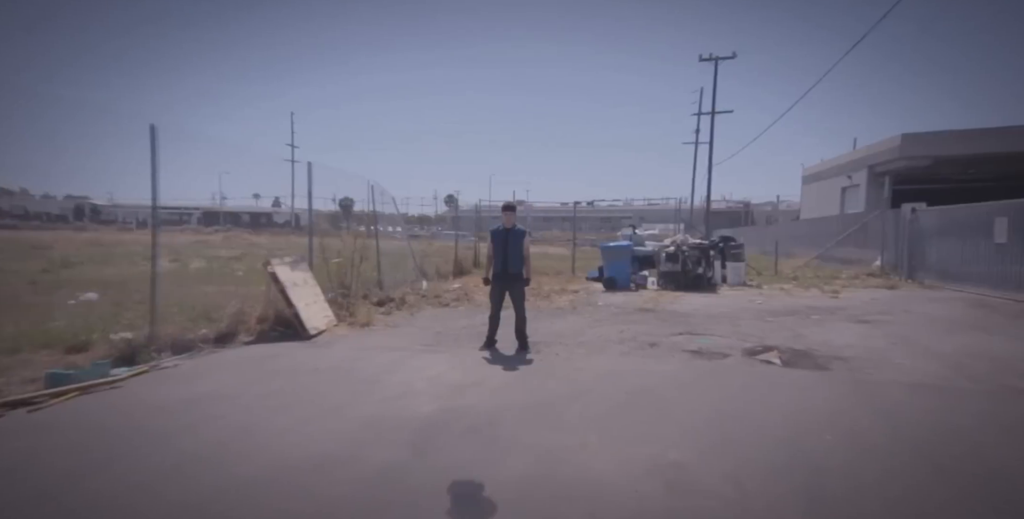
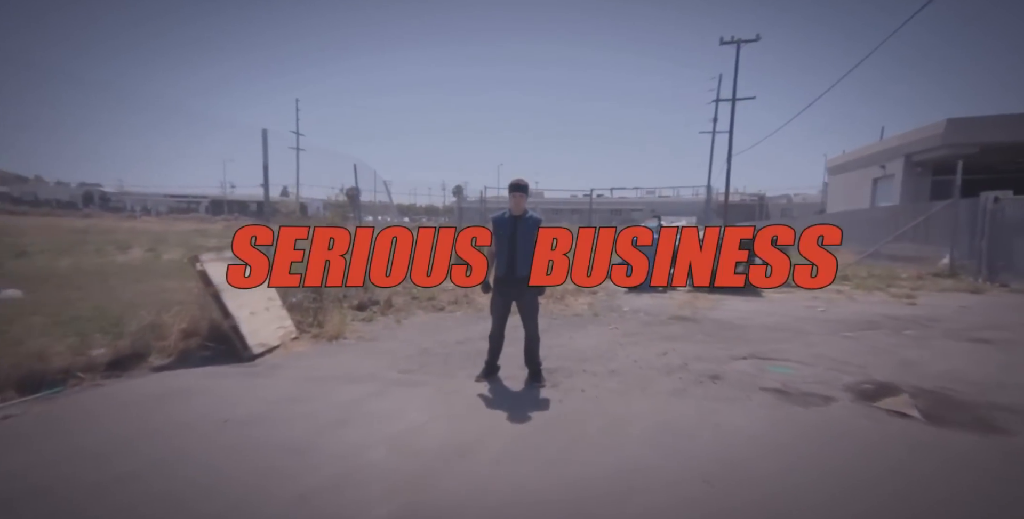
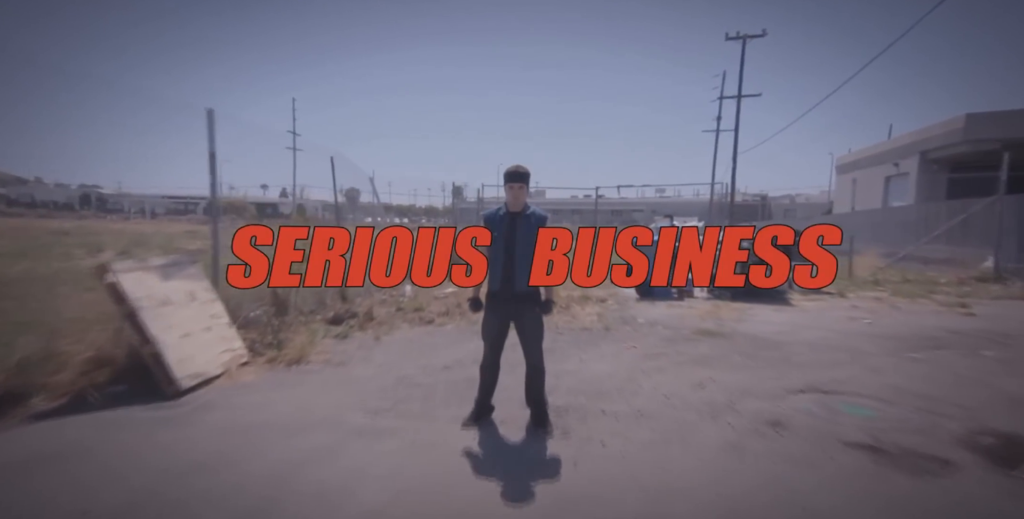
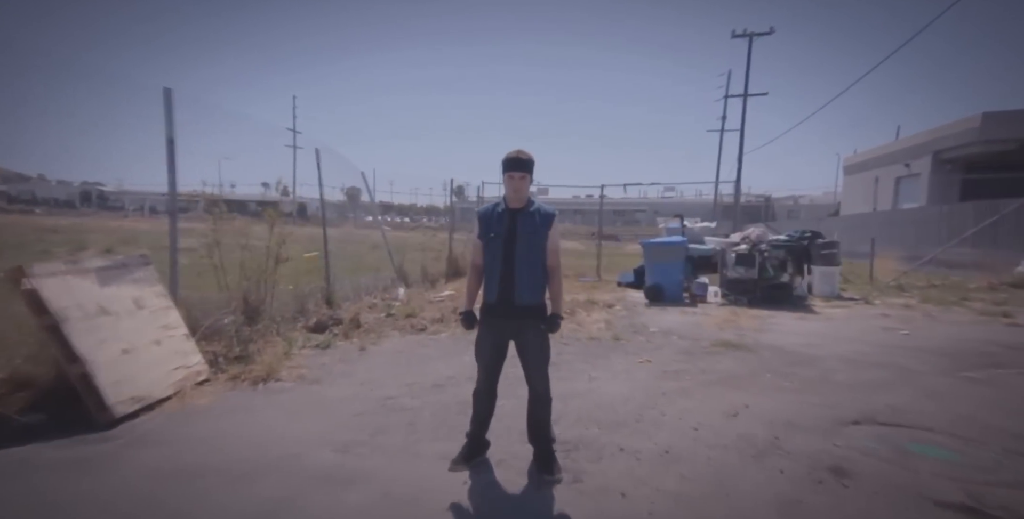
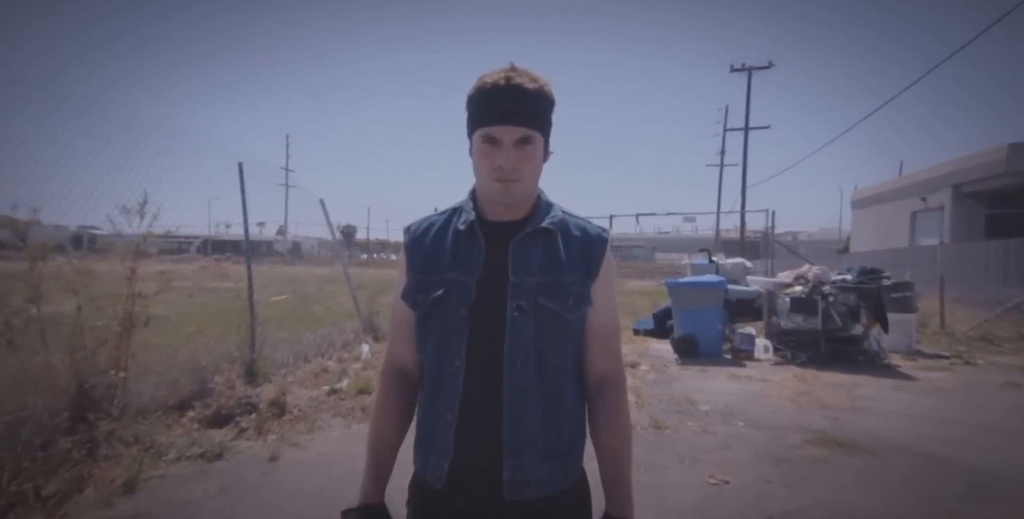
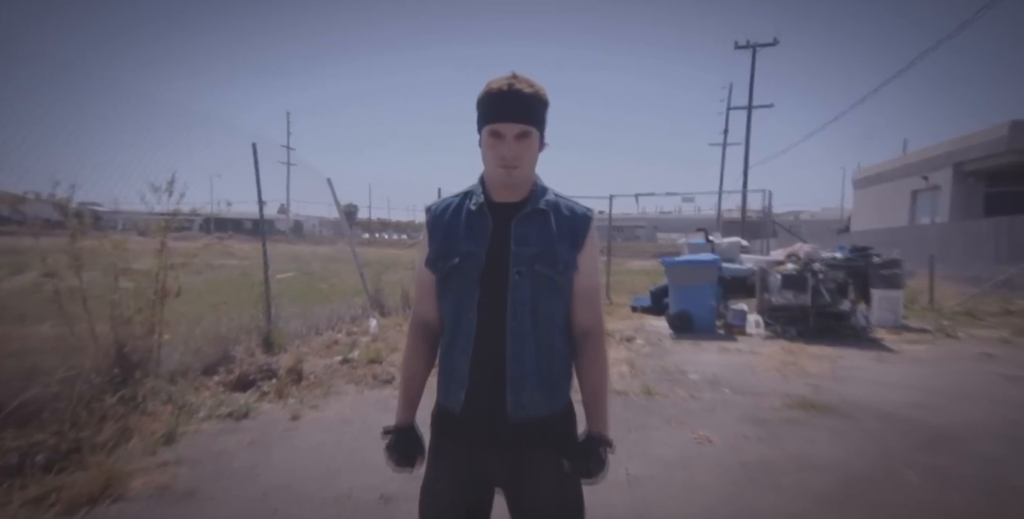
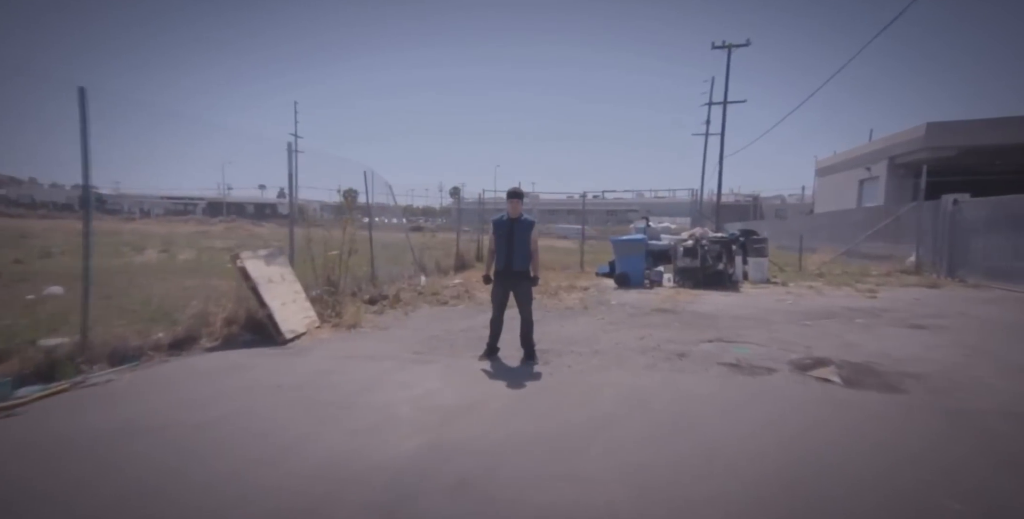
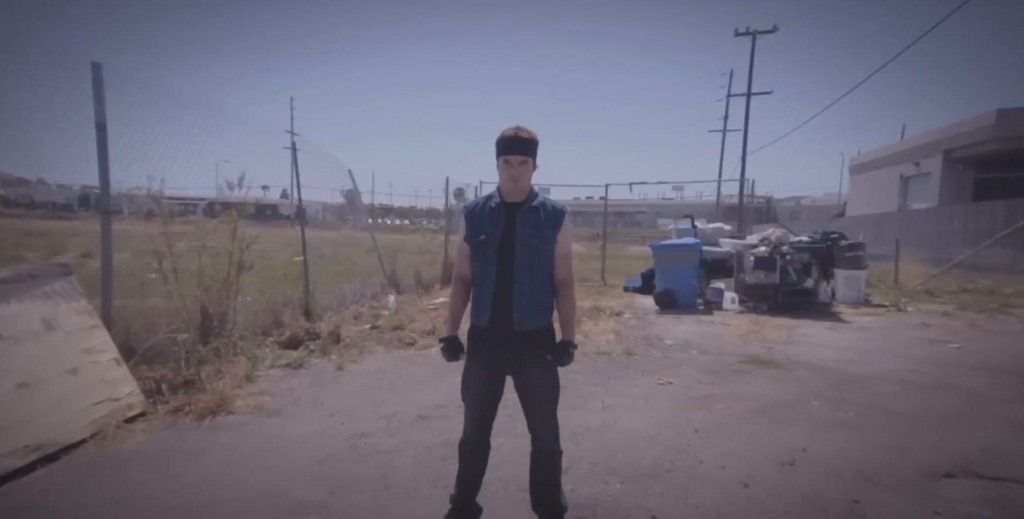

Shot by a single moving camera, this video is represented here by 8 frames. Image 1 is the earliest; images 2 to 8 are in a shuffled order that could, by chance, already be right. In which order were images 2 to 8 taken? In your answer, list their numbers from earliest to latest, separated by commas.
7, 2, 3, 4, 8, 6, 5
